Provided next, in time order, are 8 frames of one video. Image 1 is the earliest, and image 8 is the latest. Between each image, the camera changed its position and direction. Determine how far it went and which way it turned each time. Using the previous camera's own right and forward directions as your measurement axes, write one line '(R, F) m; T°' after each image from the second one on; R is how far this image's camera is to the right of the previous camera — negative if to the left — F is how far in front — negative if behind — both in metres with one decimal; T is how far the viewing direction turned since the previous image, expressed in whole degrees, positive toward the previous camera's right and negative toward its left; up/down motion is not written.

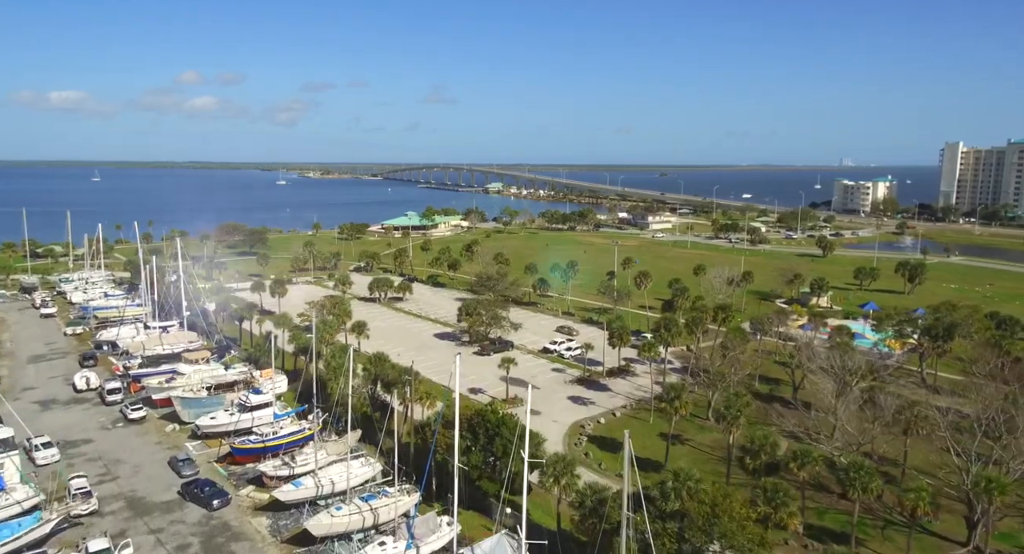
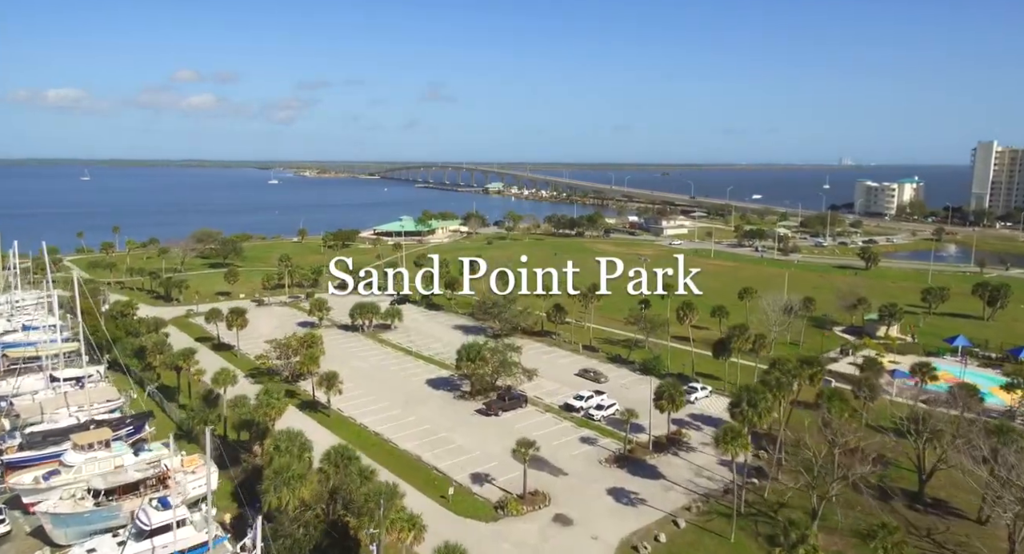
(-1.0, +13.4) m; 0°
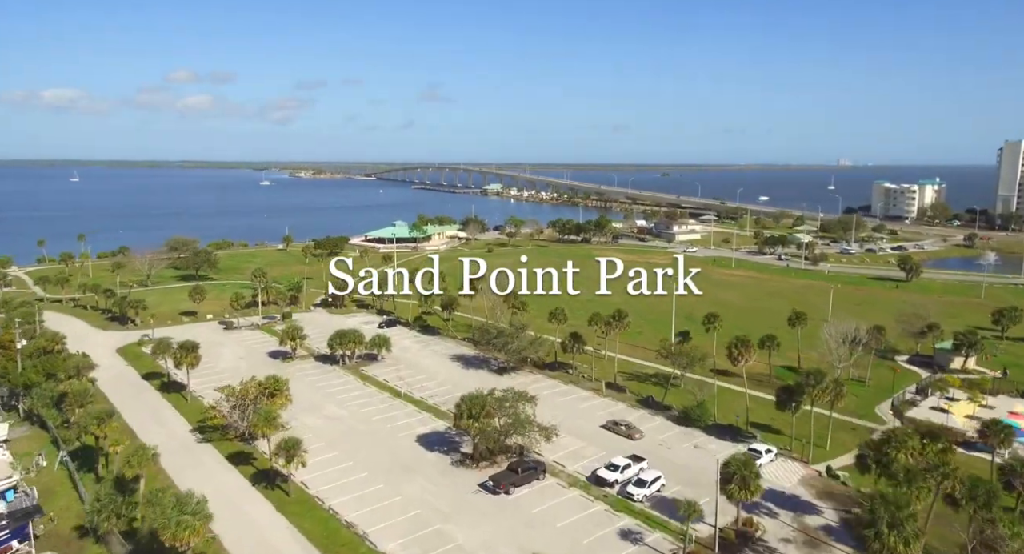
(-0.8, +10.6) m; 0°
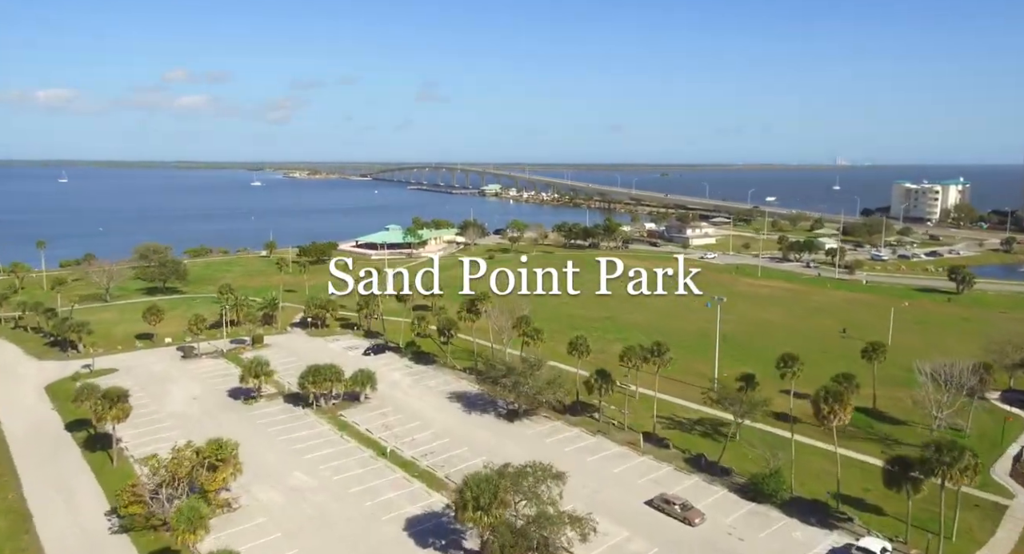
(-0.9, +10.5) m; 0°
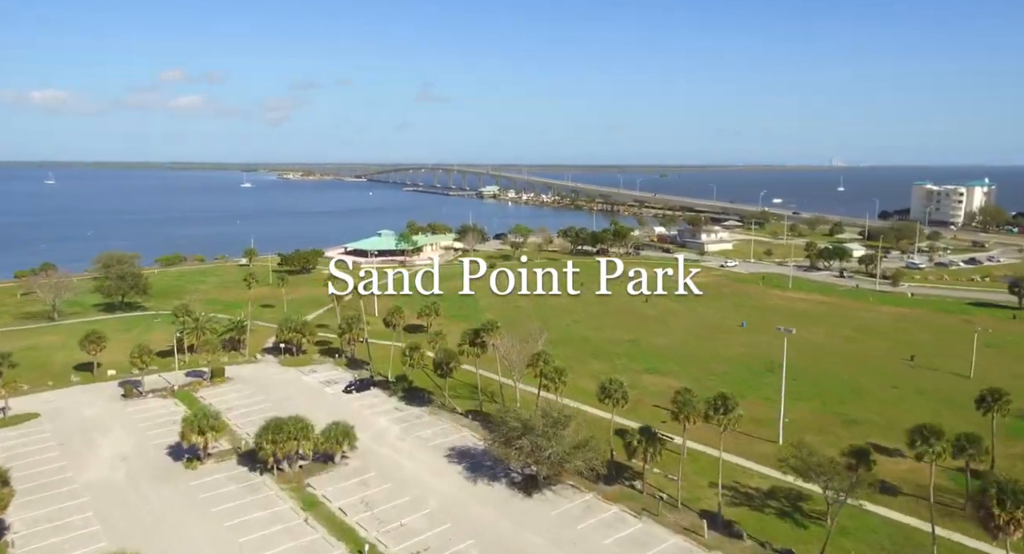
(-1.0, +10.3) m; 0°
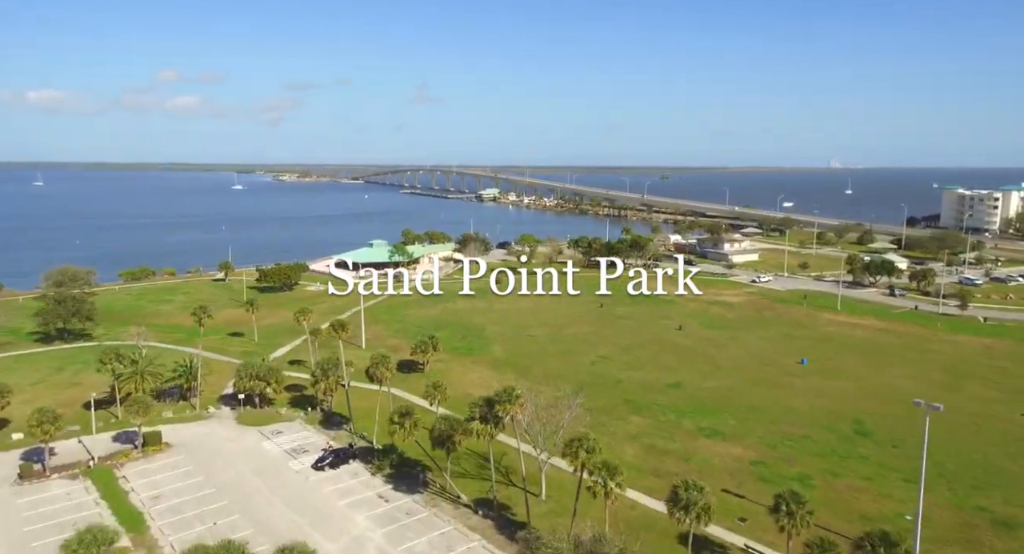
(-1.2, +11.9) m; 0°
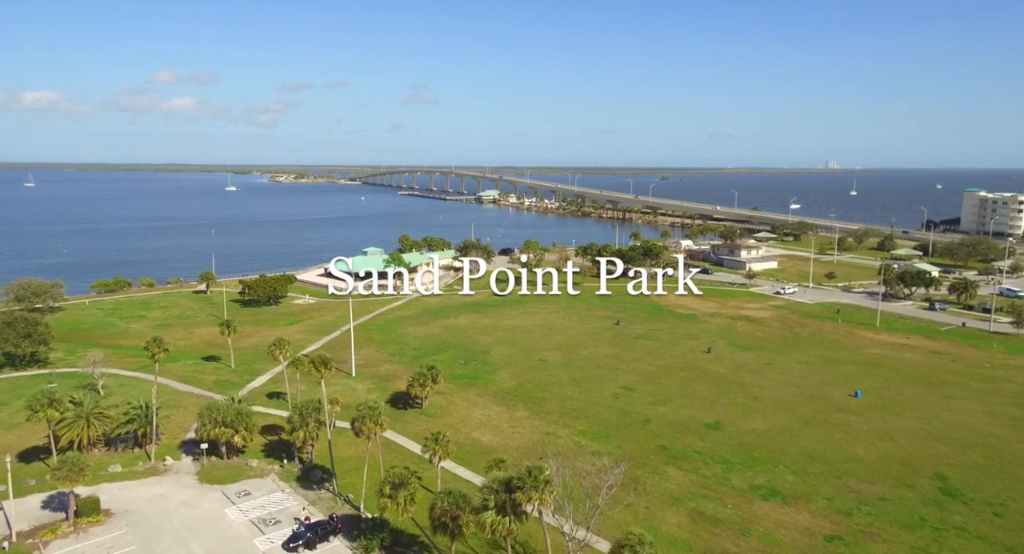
(-0.9, +7.5) m; 0°
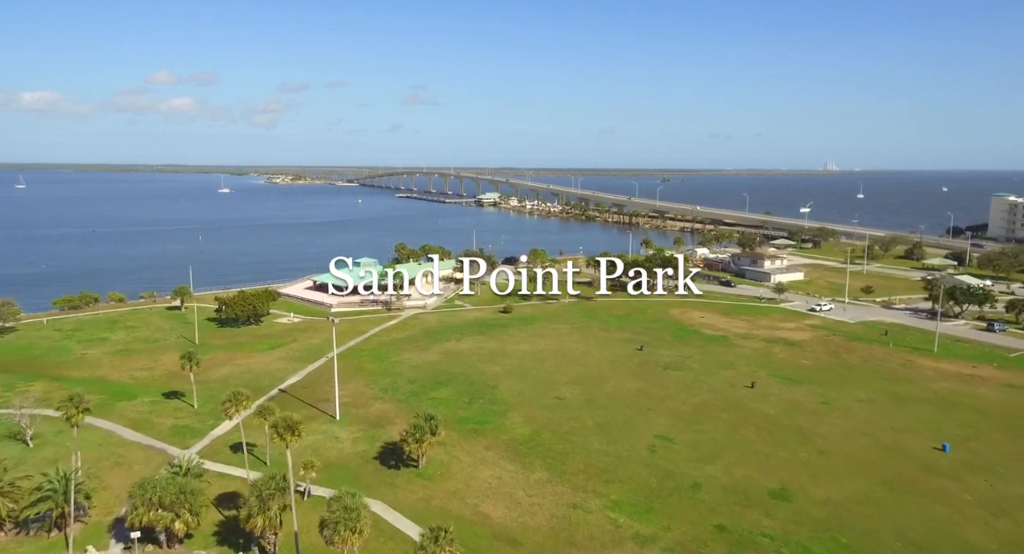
(-1.0, +8.8) m; 0°
